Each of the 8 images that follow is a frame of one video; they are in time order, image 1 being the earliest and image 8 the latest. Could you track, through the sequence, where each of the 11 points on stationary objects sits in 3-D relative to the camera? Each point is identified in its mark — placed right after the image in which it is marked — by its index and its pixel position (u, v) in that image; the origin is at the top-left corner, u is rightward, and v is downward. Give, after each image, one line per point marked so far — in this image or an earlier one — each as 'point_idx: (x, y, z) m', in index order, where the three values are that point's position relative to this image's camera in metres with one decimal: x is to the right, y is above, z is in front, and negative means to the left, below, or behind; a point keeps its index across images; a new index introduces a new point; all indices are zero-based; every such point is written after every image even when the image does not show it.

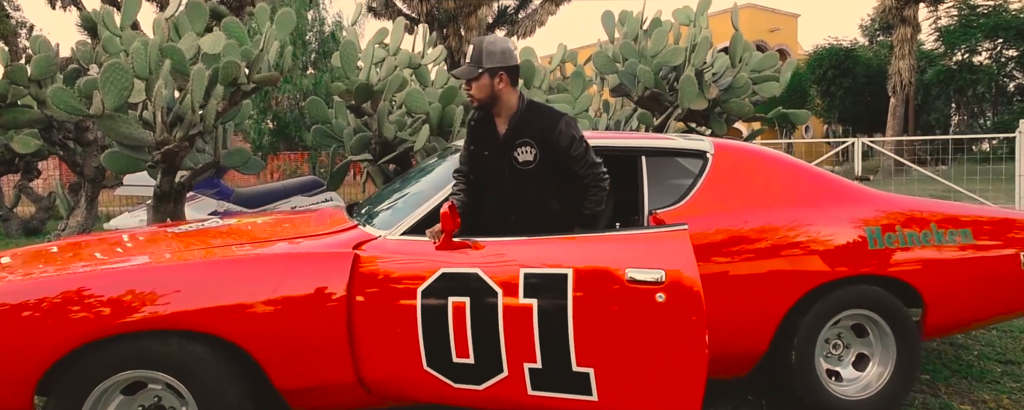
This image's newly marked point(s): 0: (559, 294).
0: (+0.2, -0.3, +2.2) m
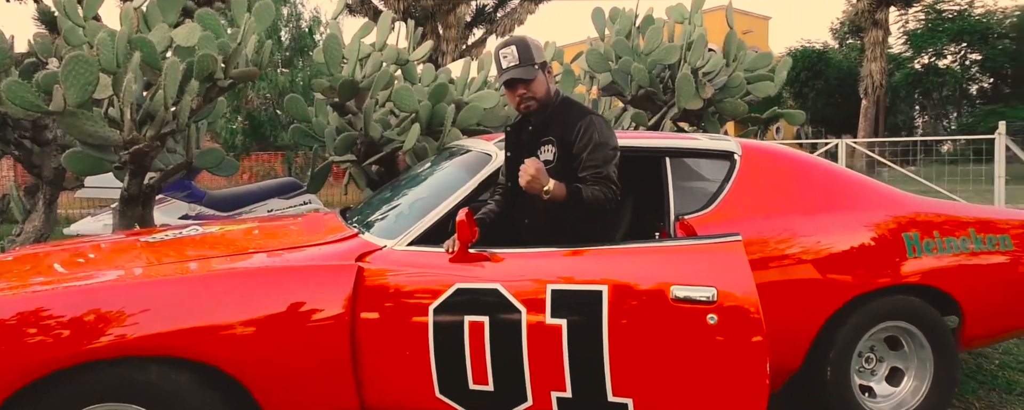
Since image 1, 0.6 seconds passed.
0: (+0.2, -0.3, +1.9) m
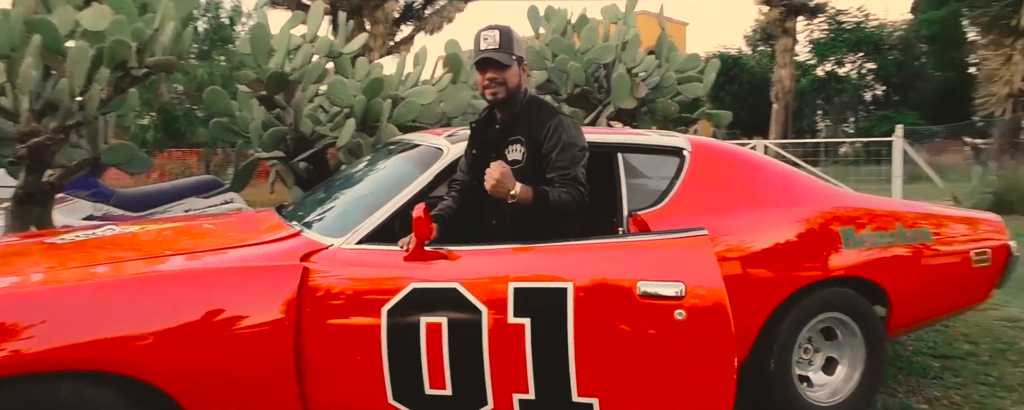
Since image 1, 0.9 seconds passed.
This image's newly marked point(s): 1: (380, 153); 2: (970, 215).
0: (+0.1, -0.3, +1.9) m
1: (-0.6, +0.2, +3.1) m
2: (+2.3, -0.1, +3.2) m
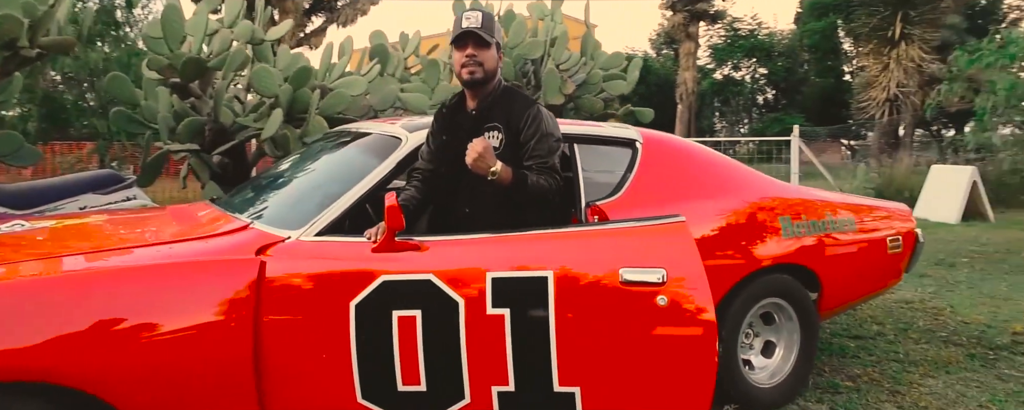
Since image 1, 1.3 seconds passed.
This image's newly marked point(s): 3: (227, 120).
0: (+0.1, -0.3, +1.9) m
1: (-0.8, +0.3, +3.0) m
2: (+2.0, 0.0, +3.5) m
3: (-2.0, +0.6, +4.5) m
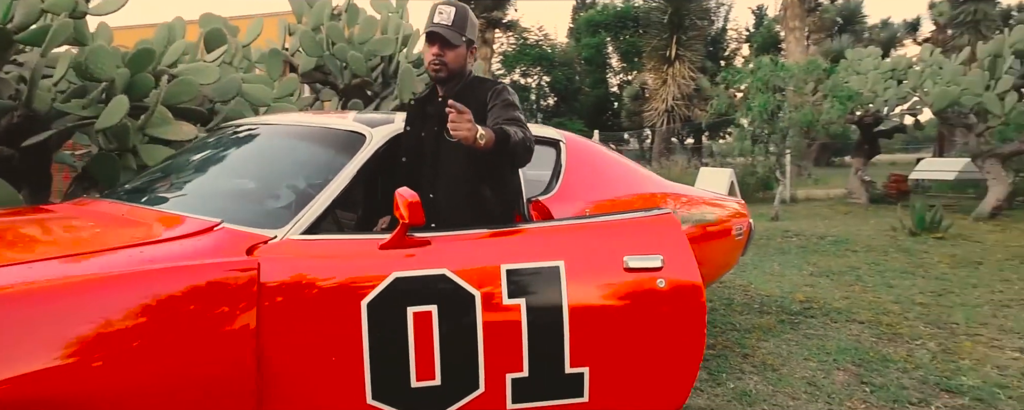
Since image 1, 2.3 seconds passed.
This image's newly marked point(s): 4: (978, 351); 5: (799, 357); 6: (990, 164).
0: (+0.1, -0.3, +2.0) m
1: (-1.1, +0.3, +2.7) m
2: (+1.4, 0.0, +4.2) m
3: (-2.7, +0.6, +3.8) m
4: (+2.7, -0.9, +3.9) m
5: (+1.6, -0.9, +3.8) m
6: (+7.6, +0.6, +10.5) m
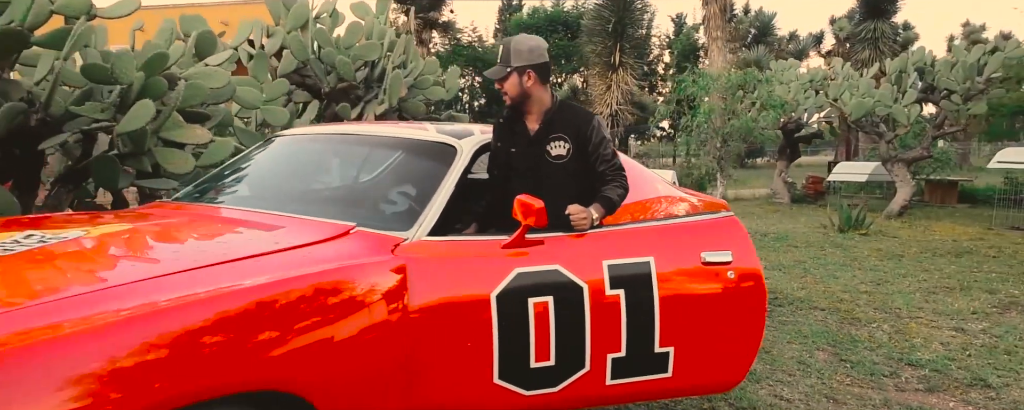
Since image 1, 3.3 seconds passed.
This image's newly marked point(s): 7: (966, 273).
0: (+0.5, -0.3, +2.3) m
1: (-0.9, +0.3, +2.9) m
2: (+1.4, 0.0, +4.7) m
3: (-2.6, +0.6, +3.8) m
4: (+2.8, -0.9, +4.5) m
5: (+1.7, -0.9, +4.3) m
6: (+6.8, +0.7, +11.7) m
7: (+4.5, -0.7, +6.5) m
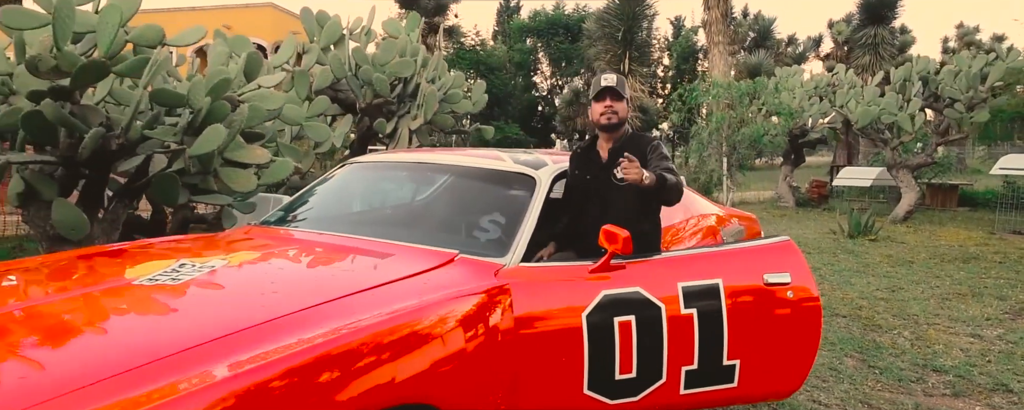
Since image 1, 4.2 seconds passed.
0: (+0.8, -0.4, +2.6) m
1: (-0.5, +0.2, +3.2) m
2: (+1.7, -0.1, +4.9) m
3: (-2.3, +0.4, +4.0) m
4: (+3.1, -1.0, +4.8) m
5: (+2.1, -1.0, +4.5) m
6: (+7.1, +0.6, +12.0) m
7: (+4.8, -0.8, +6.8) m
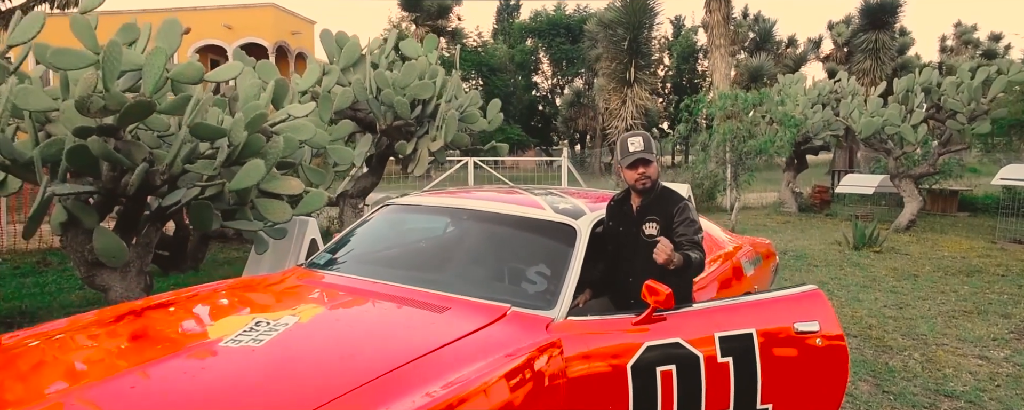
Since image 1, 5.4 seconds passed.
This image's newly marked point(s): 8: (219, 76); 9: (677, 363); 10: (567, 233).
0: (+1.0, -0.6, +2.7) m
1: (-0.4, -0.1, +3.3) m
2: (+1.9, -0.3, +5.1) m
3: (-2.1, +0.2, +4.1) m
4: (+3.3, -1.2, +5.0) m
5: (+2.2, -1.2, +4.7) m
6: (+7.2, +0.4, +12.2) m
7: (+5.0, -0.9, +7.0) m
8: (-2.2, +1.0, +4.6) m
9: (+0.7, -0.6, +2.6) m
10: (+0.2, -0.1, +3.0) m
